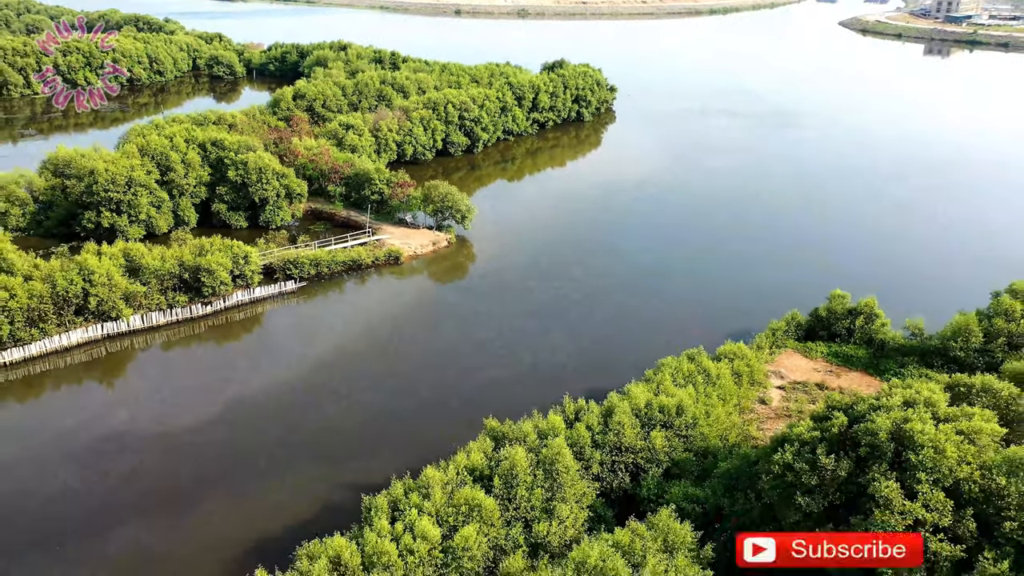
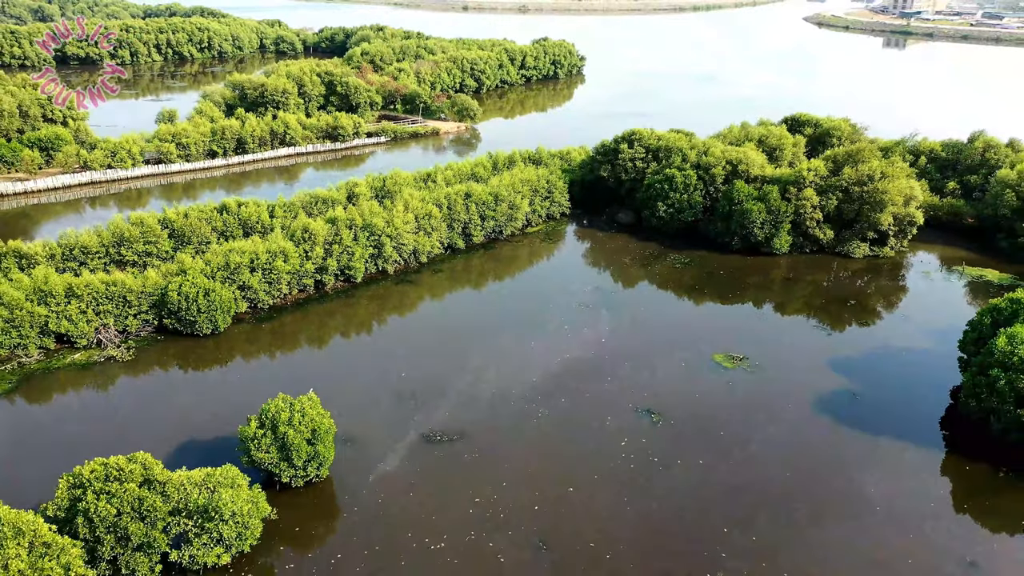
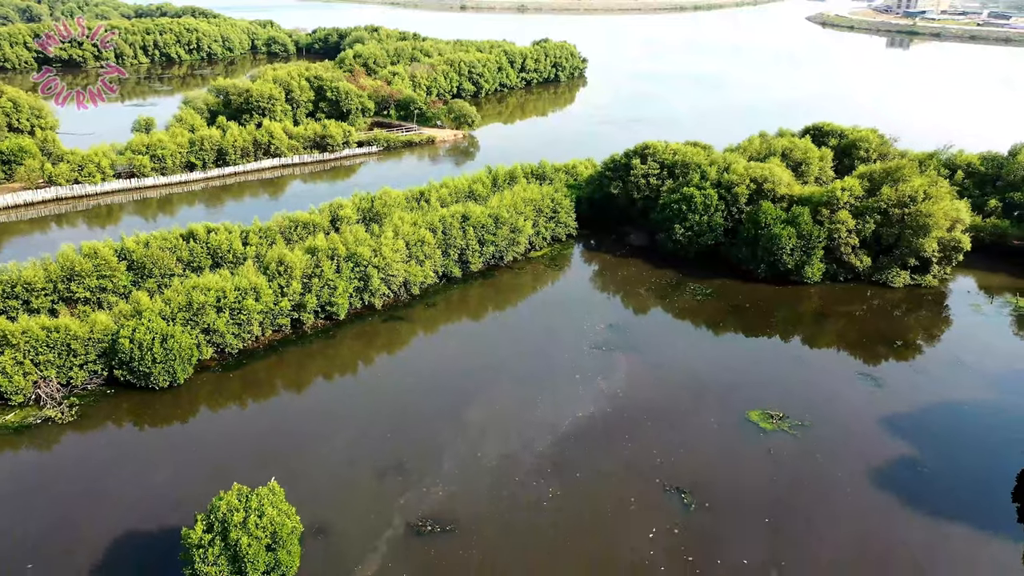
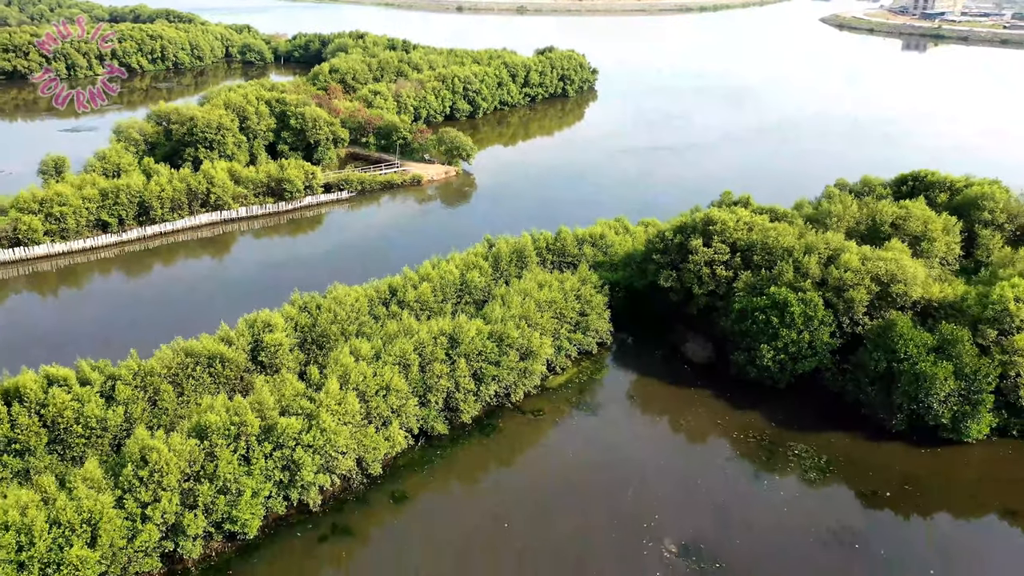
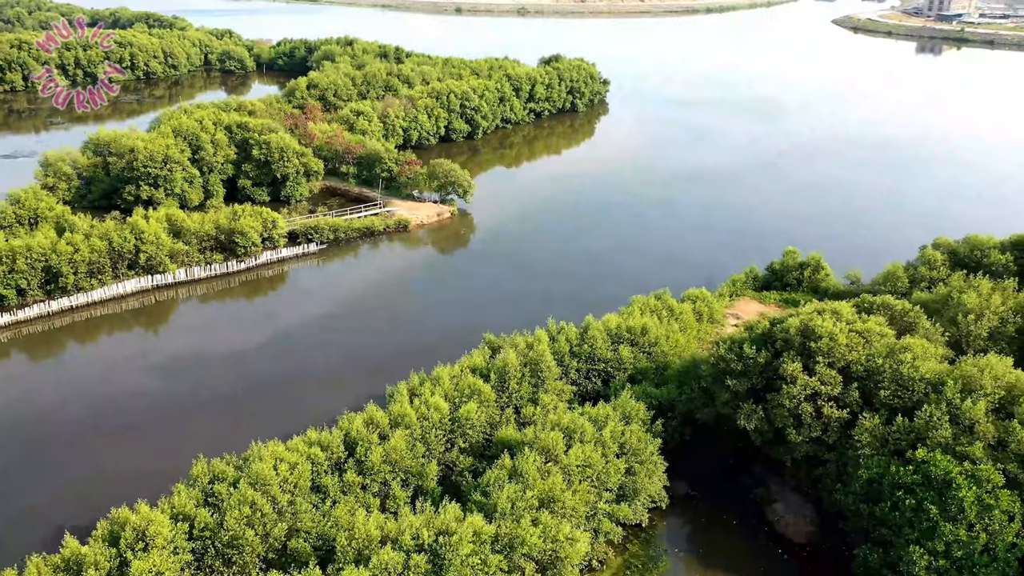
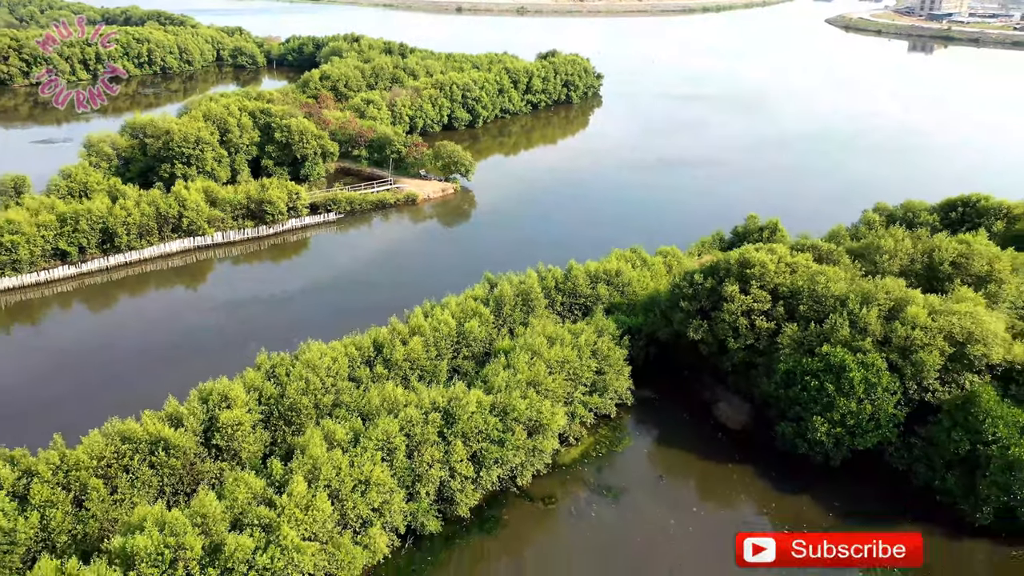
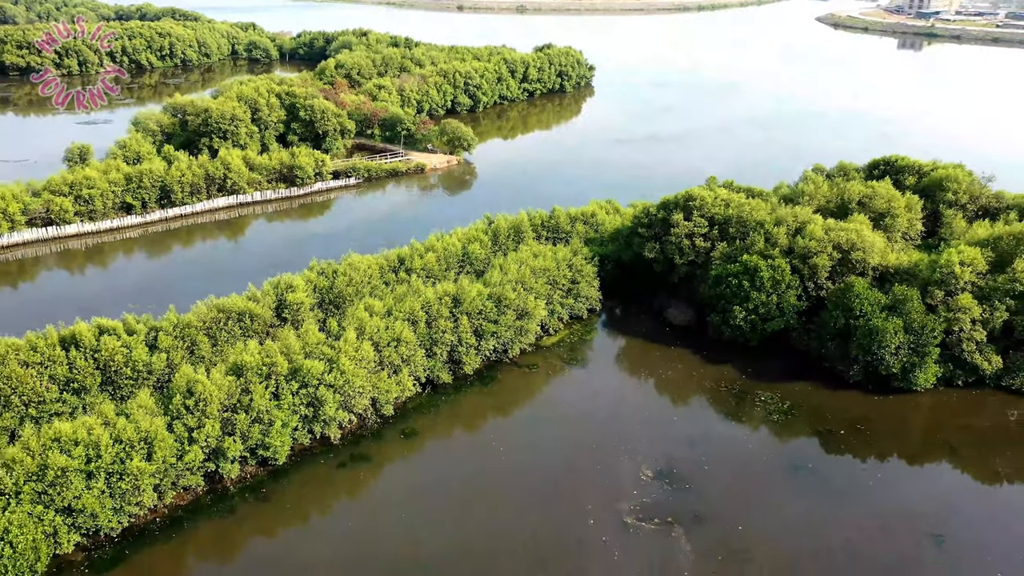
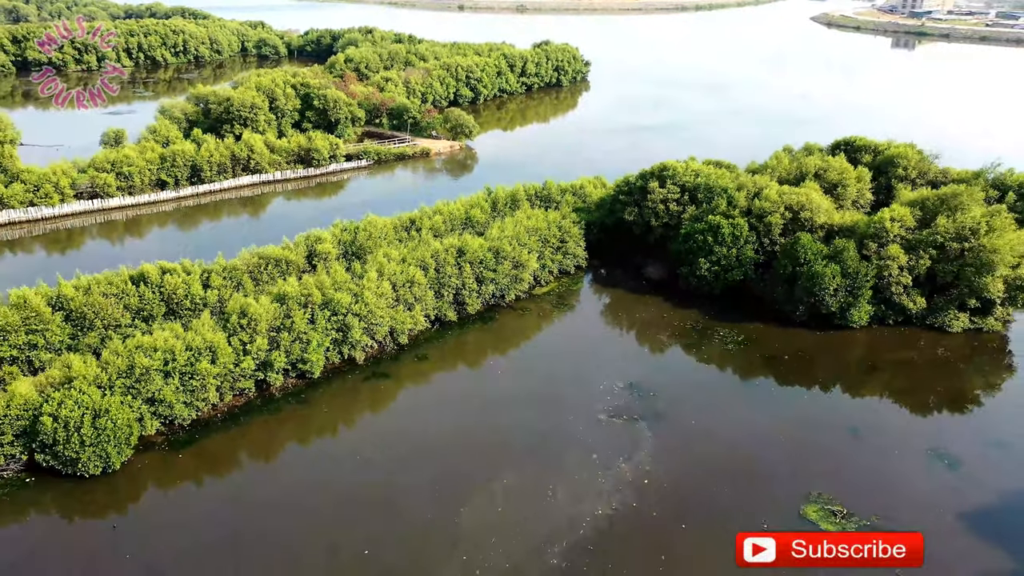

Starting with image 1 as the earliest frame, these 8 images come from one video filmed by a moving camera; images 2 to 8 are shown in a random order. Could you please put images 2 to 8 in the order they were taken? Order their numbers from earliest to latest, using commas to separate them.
5, 6, 4, 7, 8, 3, 2
